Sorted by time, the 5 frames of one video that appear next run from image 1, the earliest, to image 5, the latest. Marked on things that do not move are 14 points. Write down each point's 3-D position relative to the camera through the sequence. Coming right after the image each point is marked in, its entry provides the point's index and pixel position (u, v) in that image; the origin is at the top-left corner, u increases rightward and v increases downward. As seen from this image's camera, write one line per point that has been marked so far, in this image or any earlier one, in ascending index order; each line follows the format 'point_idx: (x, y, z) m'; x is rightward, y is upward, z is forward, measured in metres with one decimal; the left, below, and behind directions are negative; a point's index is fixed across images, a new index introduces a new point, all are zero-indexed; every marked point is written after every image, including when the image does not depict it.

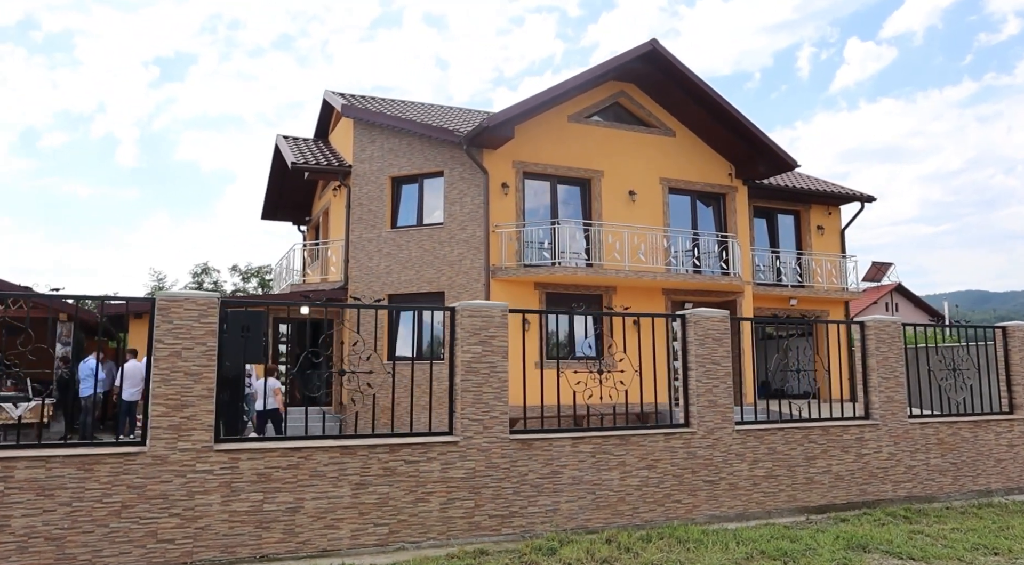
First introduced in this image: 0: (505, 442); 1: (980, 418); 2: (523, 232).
0: (-0.1, -1.3, +5.9) m
1: (+5.3, -1.5, +8.1) m
2: (+0.2, +1.0, +14.1) m
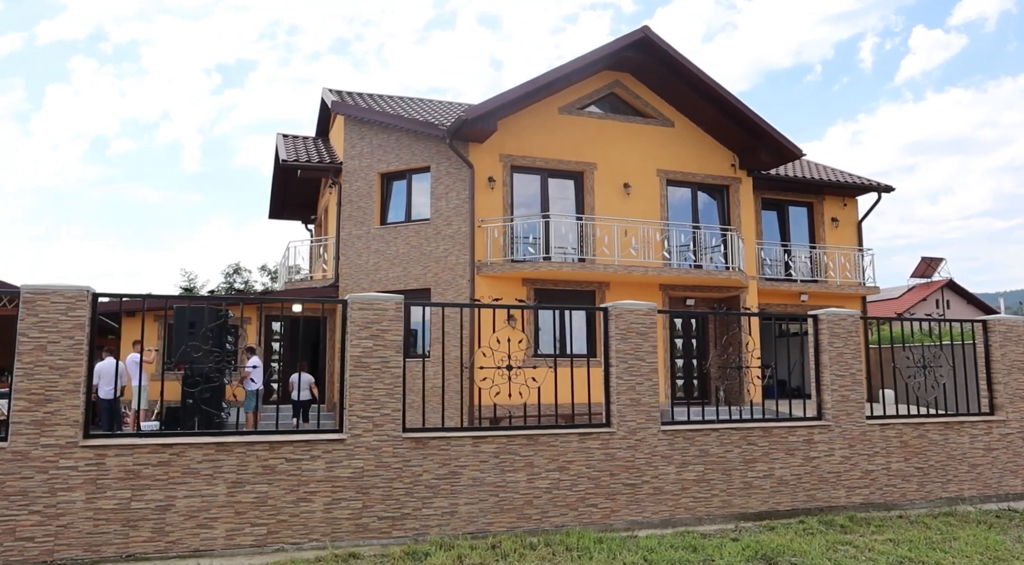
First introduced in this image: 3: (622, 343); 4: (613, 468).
0: (-0.9, -1.2, +5.6) m
1: (+4.6, -1.4, +7.4) m
2: (0.0, +1.1, +13.8) m
3: (+1.0, -0.5, +6.3) m
4: (+0.9, -1.6, +6.1) m
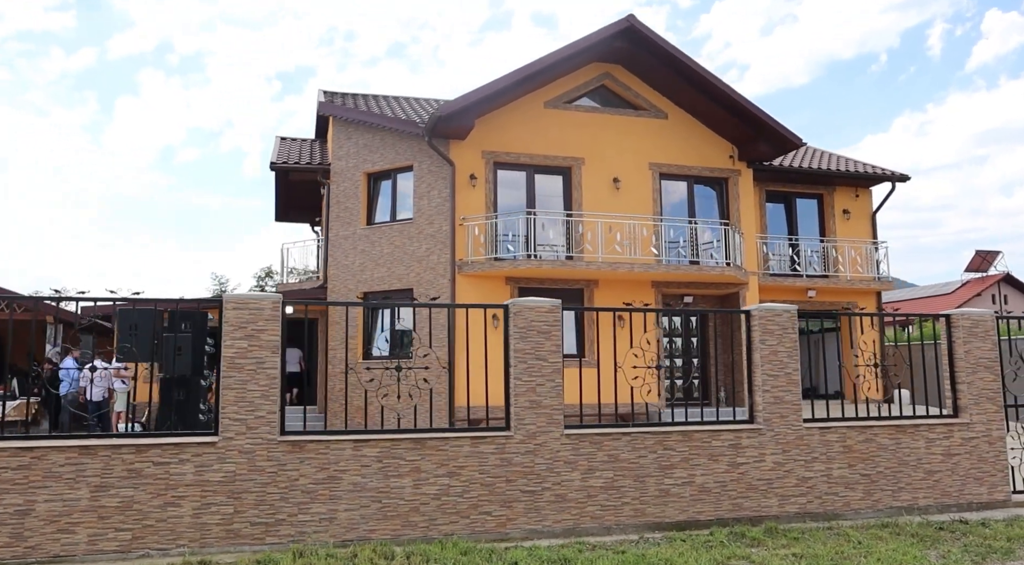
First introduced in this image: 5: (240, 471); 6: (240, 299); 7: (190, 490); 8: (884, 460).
0: (-1.9, -1.2, +5.5) m
1: (+3.8, -1.3, +6.9) m
2: (-0.4, +1.1, +13.5) m
3: (+0.1, -0.5, +6.0) m
4: (0.0, -1.6, +5.8) m
5: (-2.1, -1.4, +5.4) m
6: (-2.1, -0.1, +5.6) m
7: (-2.4, -1.6, +5.3) m
8: (+3.5, -1.7, +6.7) m
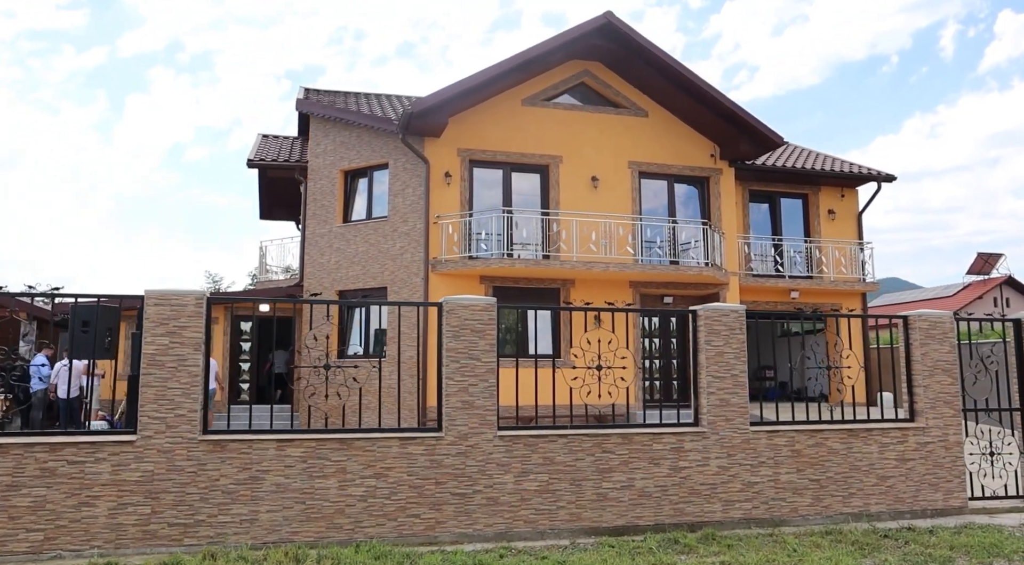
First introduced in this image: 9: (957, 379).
0: (-2.4, -1.2, +5.3) m
1: (+3.2, -1.3, +6.7) m
2: (-0.9, +1.1, +13.4) m
3: (-0.5, -0.5, +5.8) m
4: (-0.6, -1.5, +5.7) m
5: (-2.6, -1.4, +5.3) m
6: (-2.7, -0.1, +5.4) m
7: (-3.0, -1.5, +5.2) m
8: (+3.0, -1.7, +6.5) m
9: (+4.4, -0.9, +7.0) m
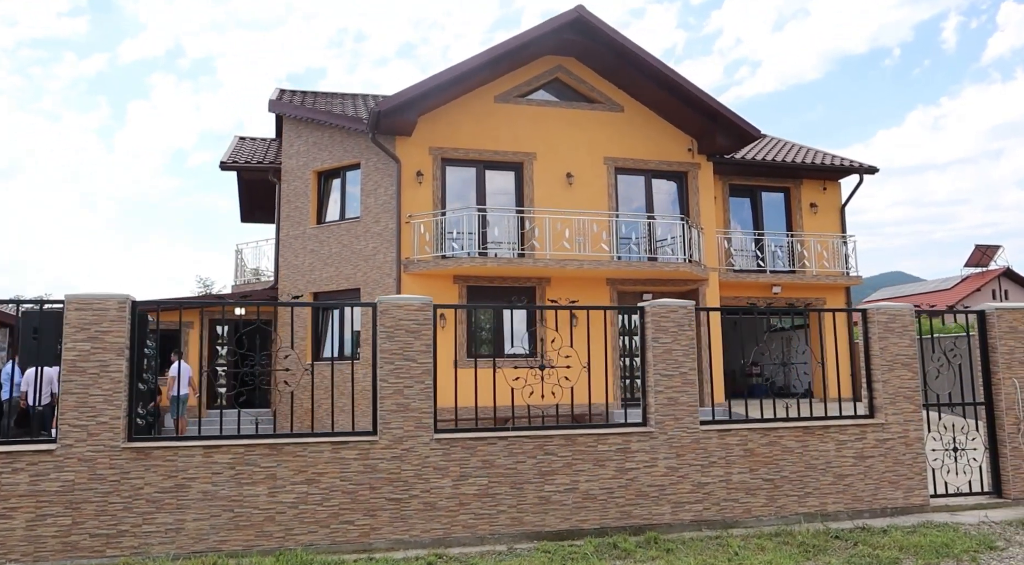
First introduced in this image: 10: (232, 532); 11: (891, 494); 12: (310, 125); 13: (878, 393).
0: (-2.9, -1.2, +5.2) m
1: (+2.7, -1.3, +6.5) m
2: (-1.4, +1.1, +13.2) m
3: (-1.0, -0.5, +5.7) m
4: (-1.1, -1.5, +5.5) m
5: (-3.1, -1.4, +5.1) m
6: (-3.2, -0.1, +5.3) m
7: (-3.5, -1.6, +5.0) m
8: (+2.5, -1.6, +6.4) m
9: (+3.9, -0.9, +6.8) m
10: (-2.1, -1.9, +5.3) m
11: (+3.5, -2.0, +6.6) m
12: (-4.2, +3.2, +14.6) m
13: (+3.5, -1.0, +6.7) m
